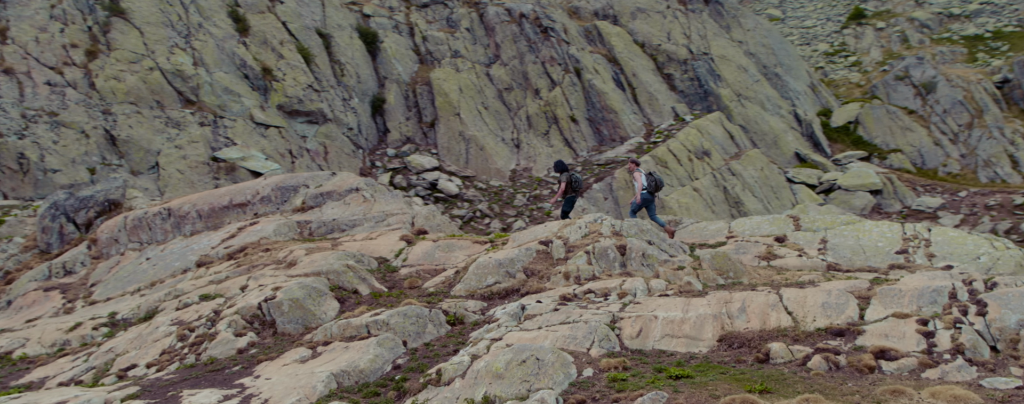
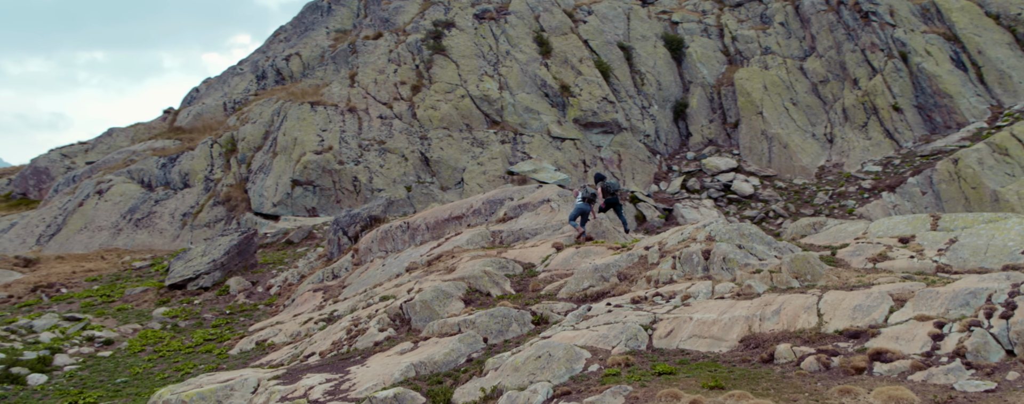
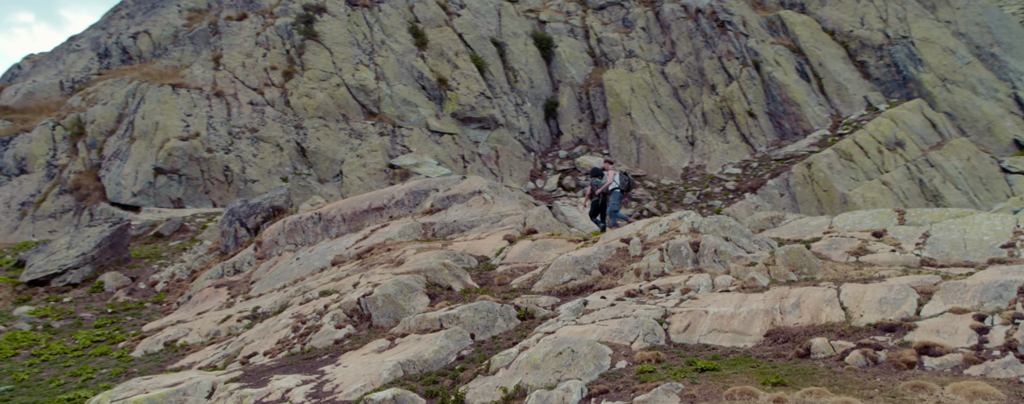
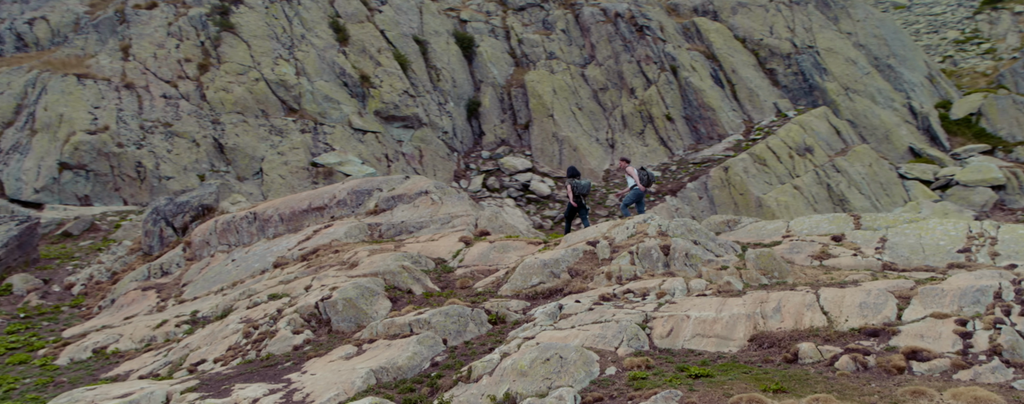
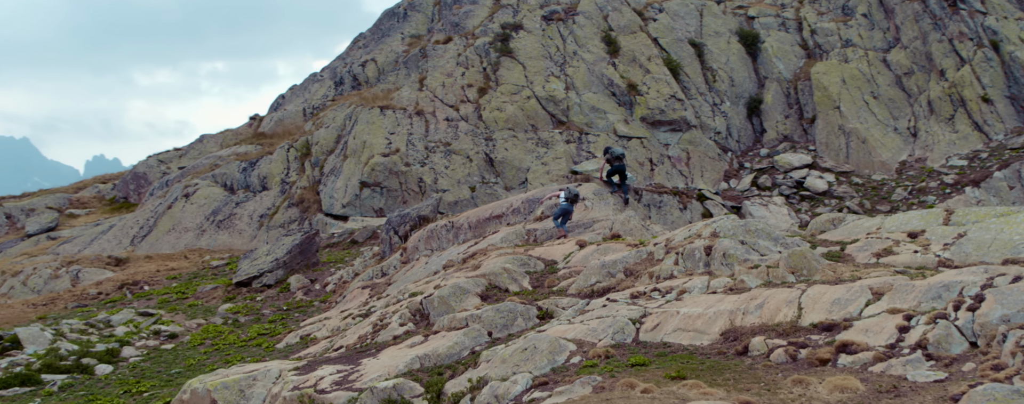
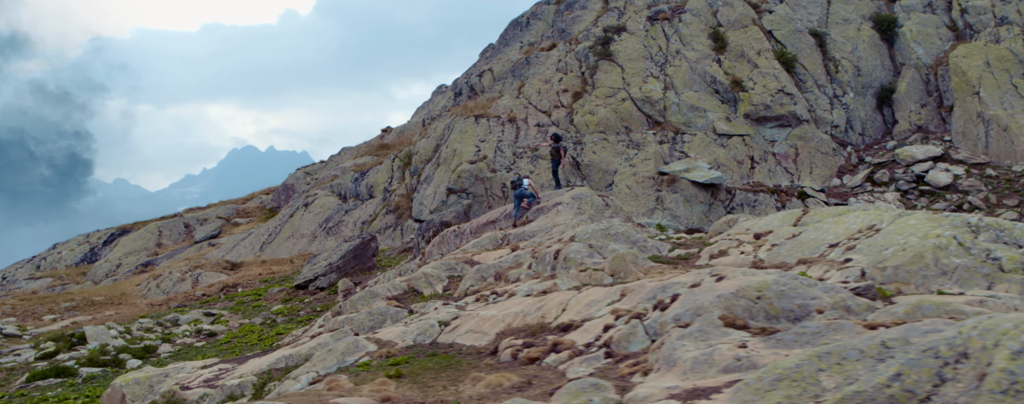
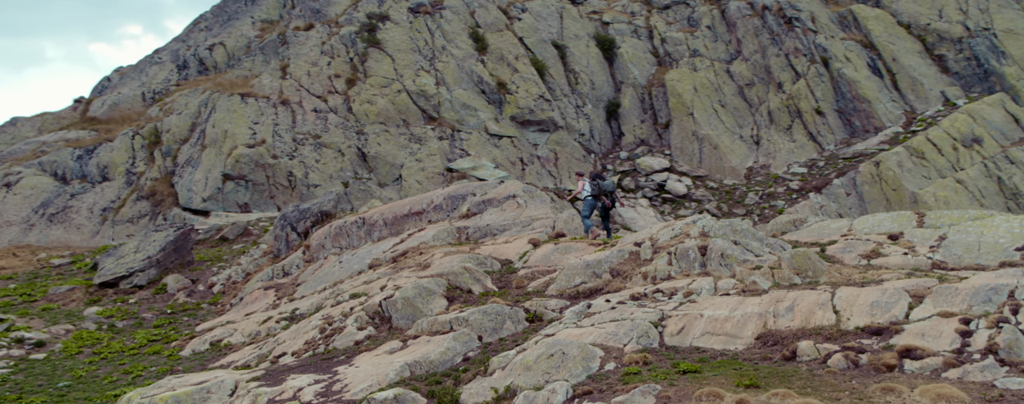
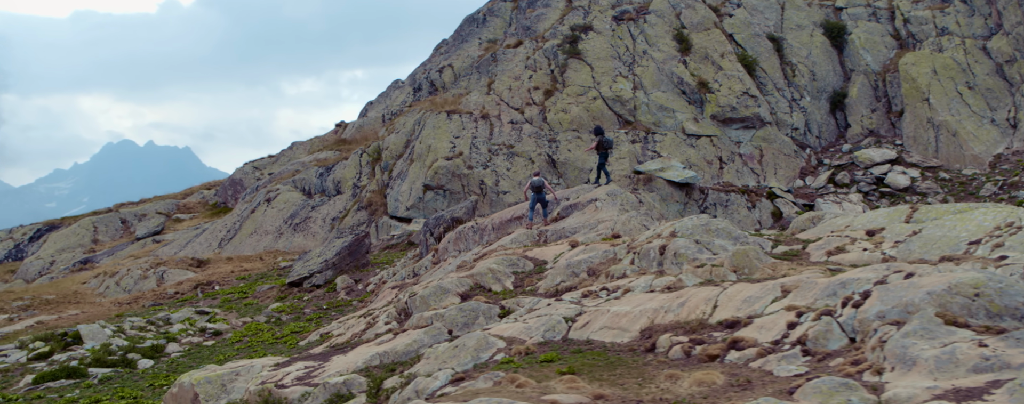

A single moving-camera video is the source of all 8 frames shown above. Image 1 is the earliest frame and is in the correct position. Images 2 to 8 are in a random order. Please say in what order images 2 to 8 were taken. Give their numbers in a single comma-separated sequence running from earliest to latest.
4, 3, 7, 2, 5, 8, 6
